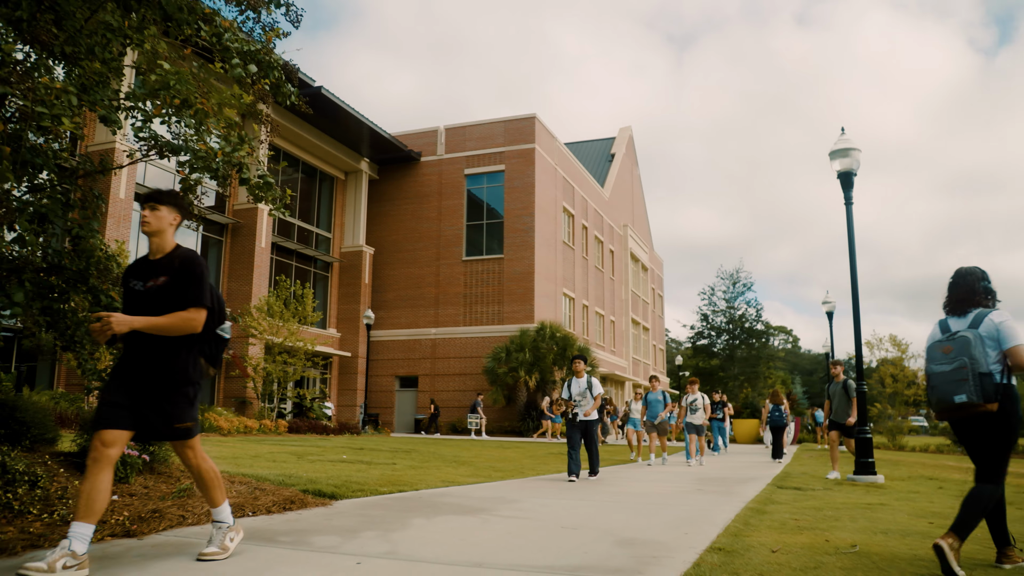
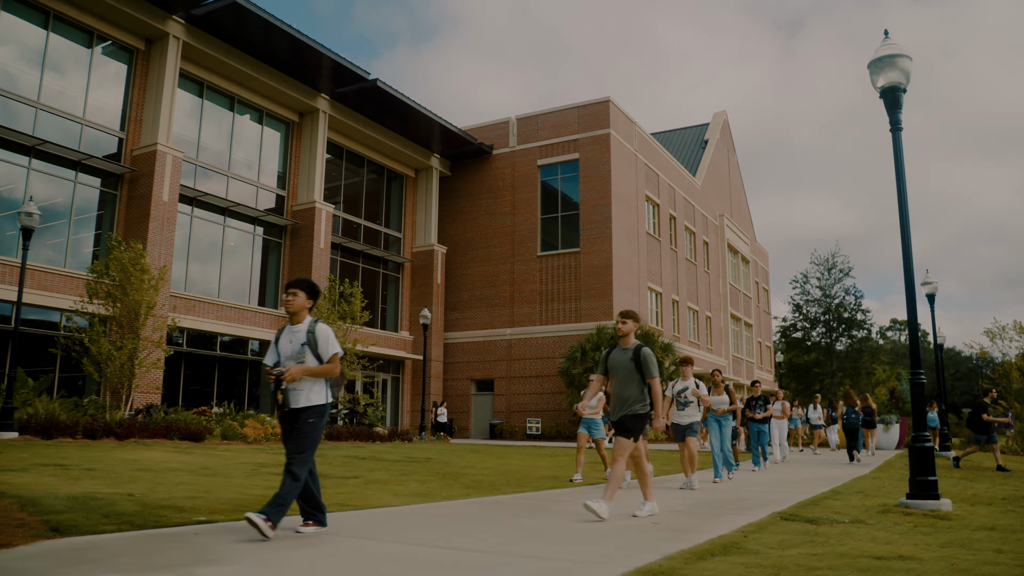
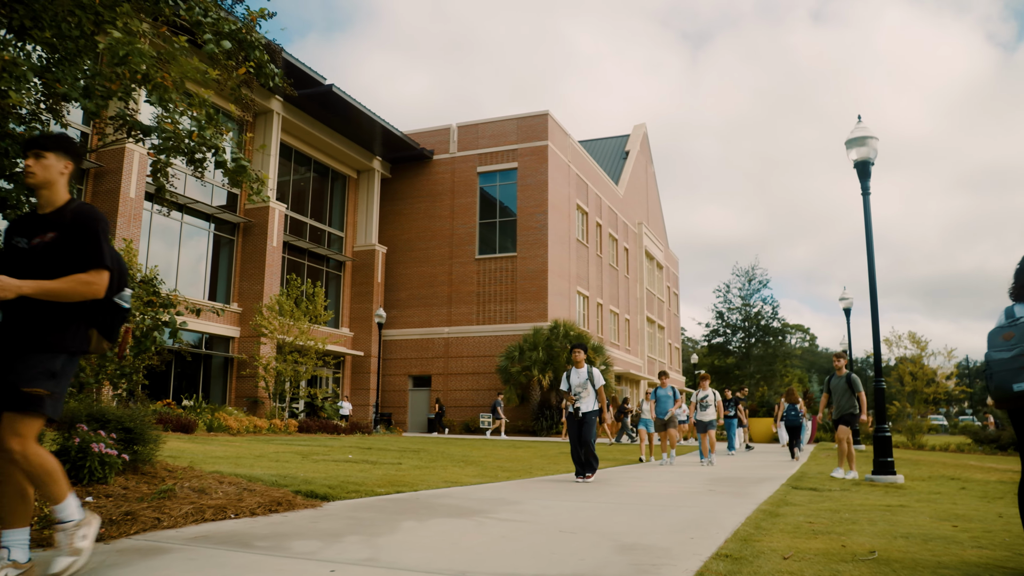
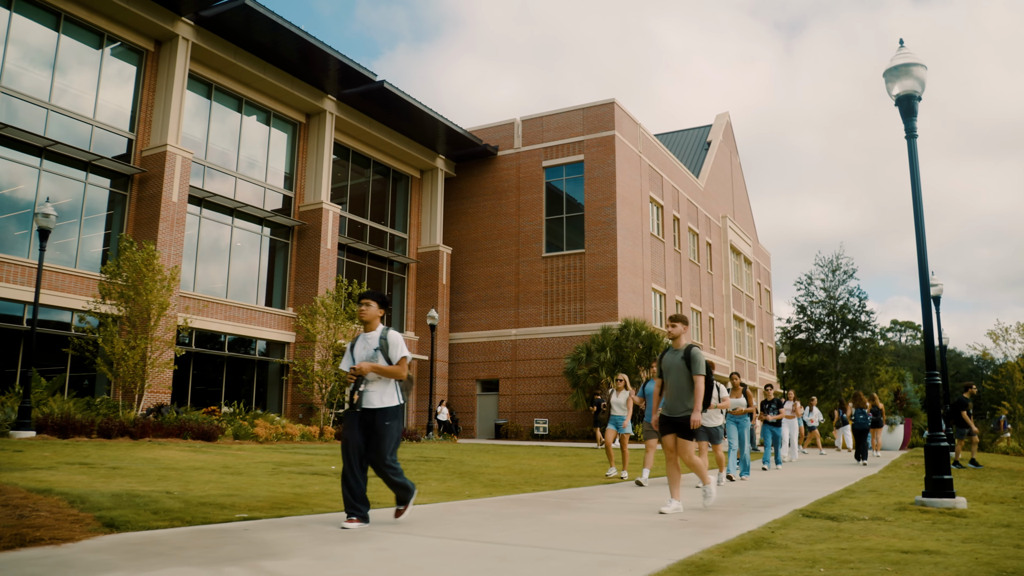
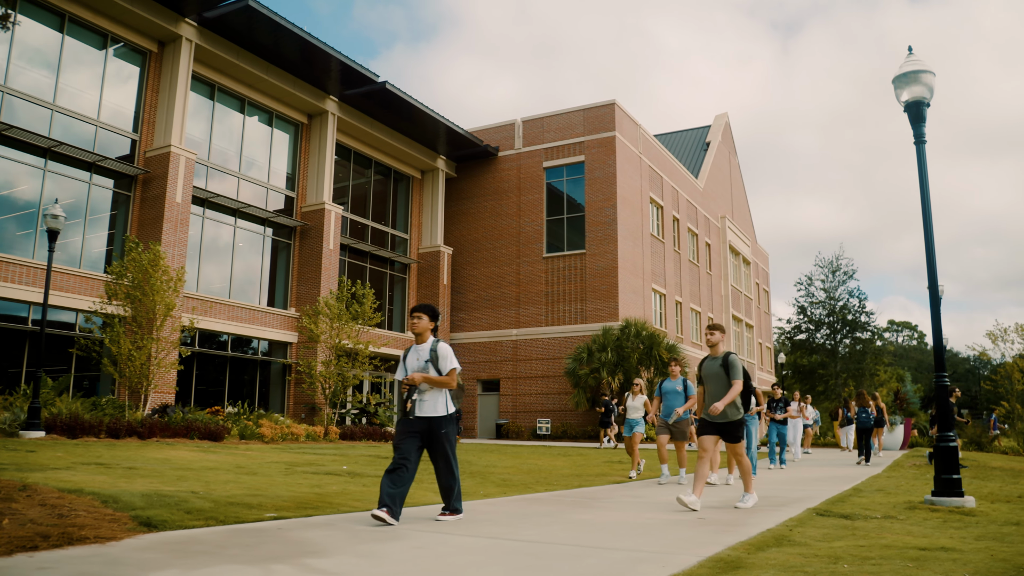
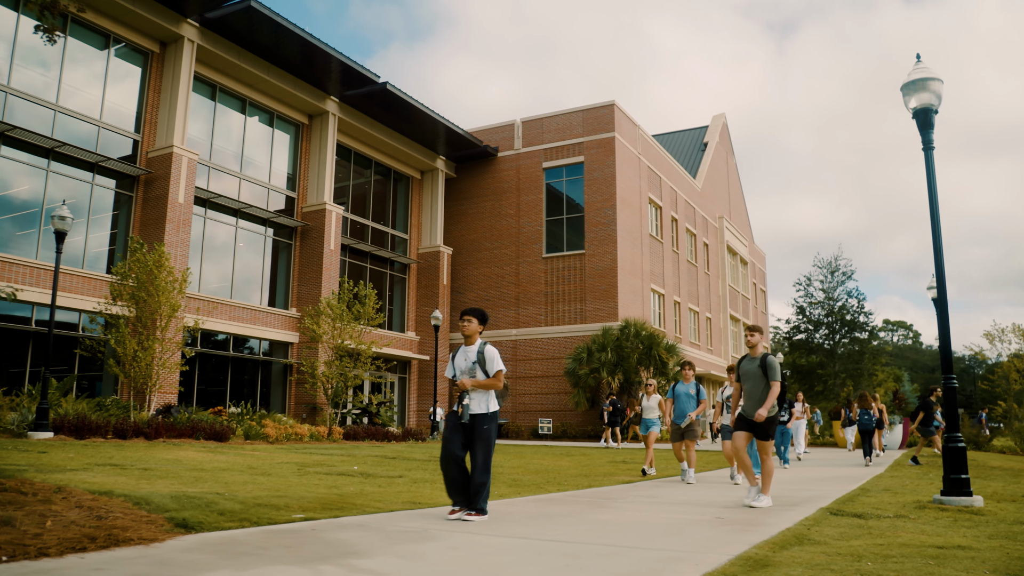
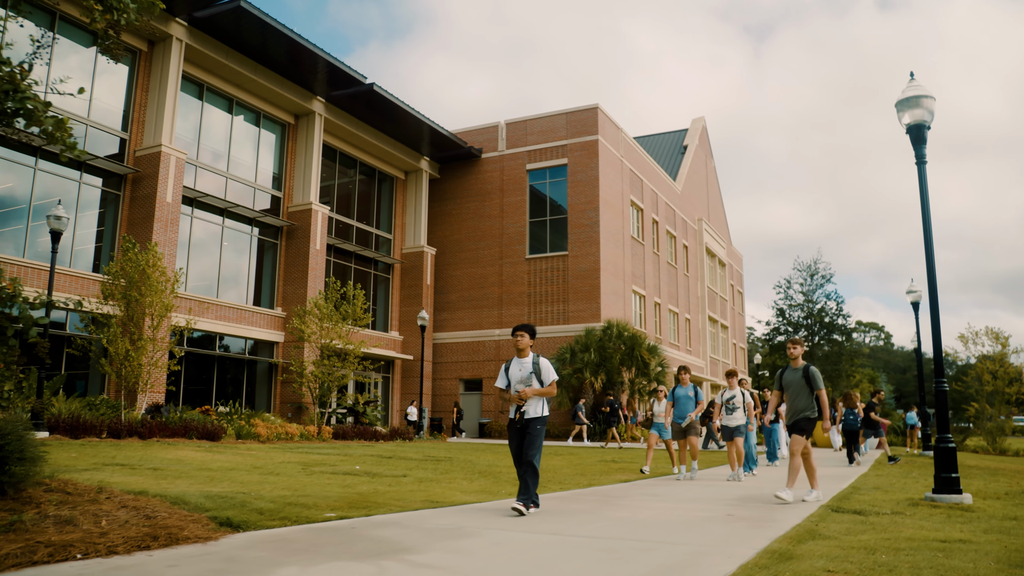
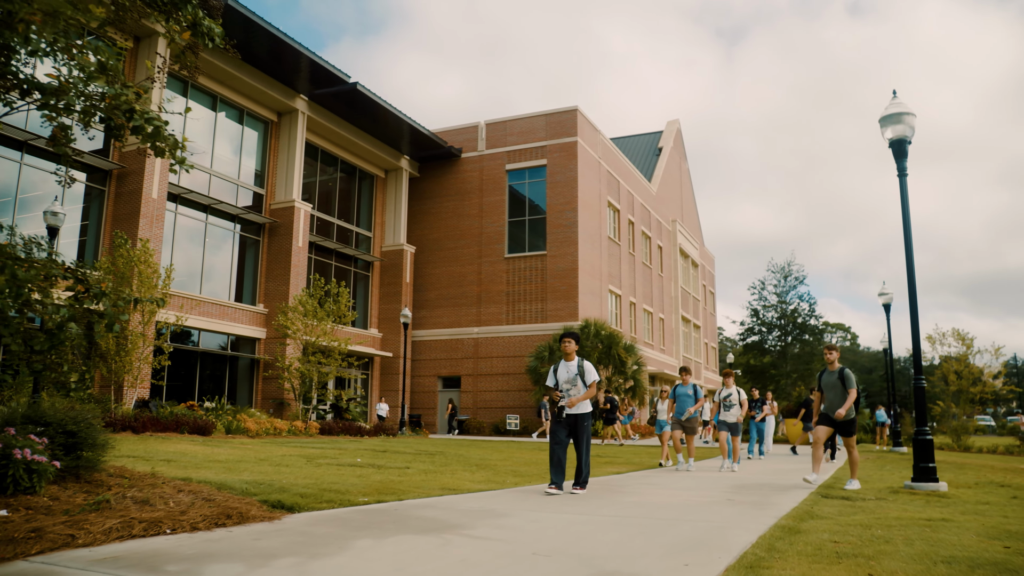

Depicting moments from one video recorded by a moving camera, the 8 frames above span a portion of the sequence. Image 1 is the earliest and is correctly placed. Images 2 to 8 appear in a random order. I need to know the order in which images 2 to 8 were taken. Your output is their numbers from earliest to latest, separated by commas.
3, 8, 7, 6, 5, 4, 2
